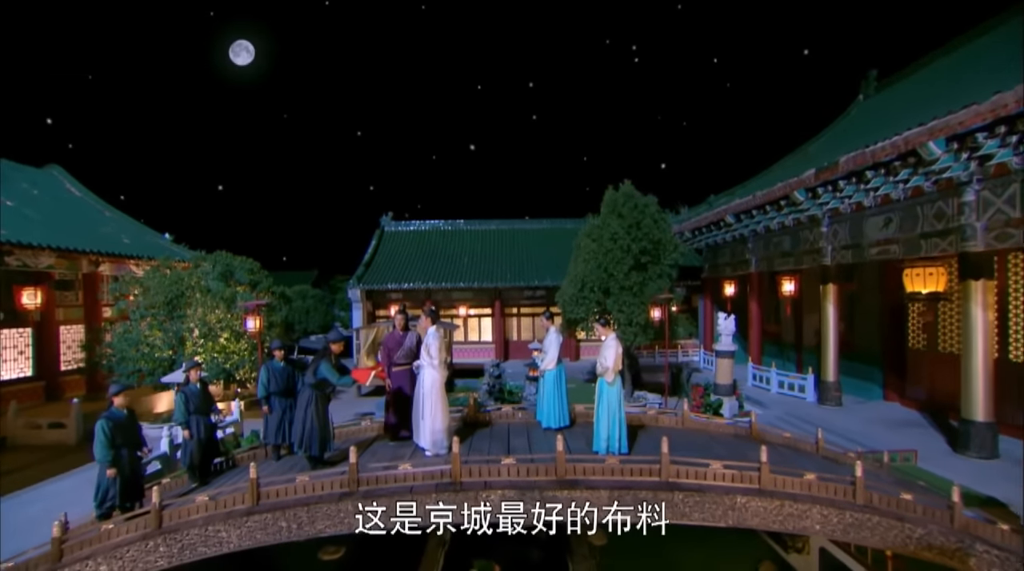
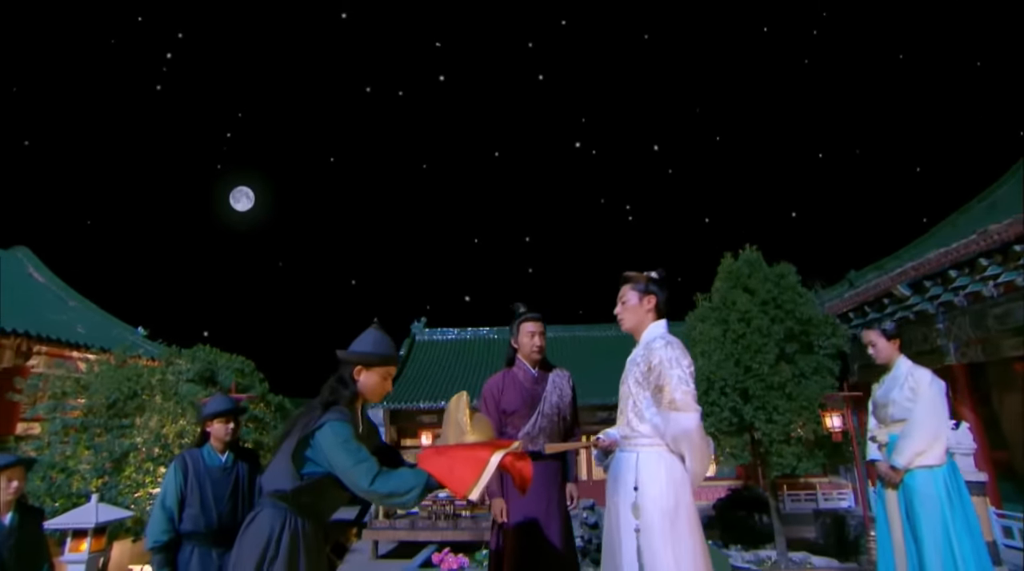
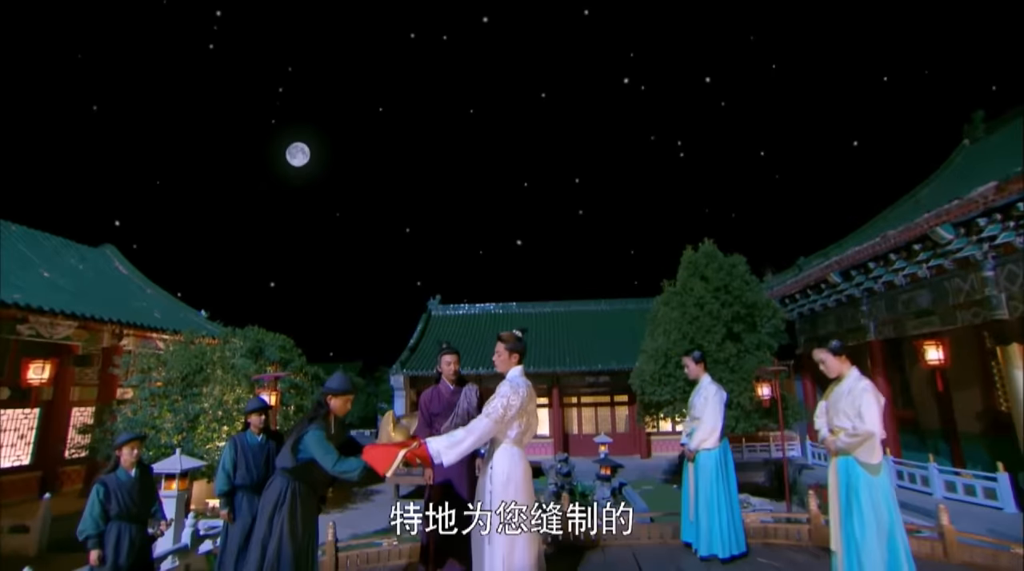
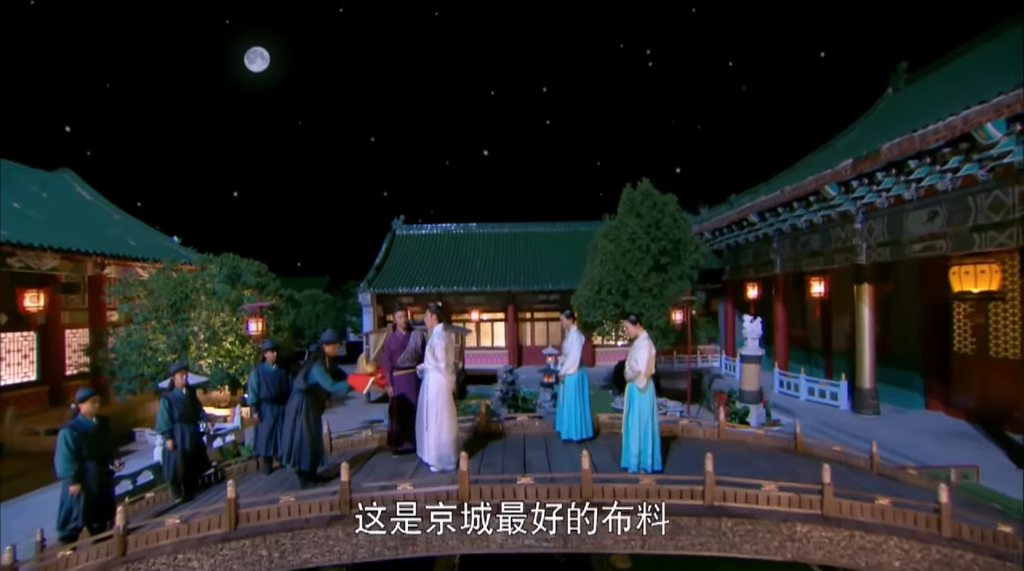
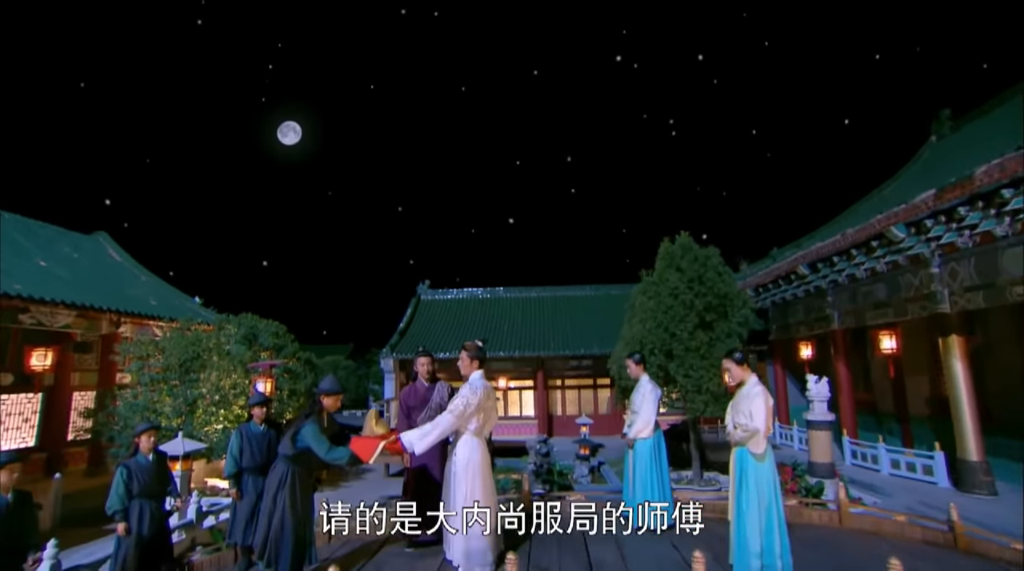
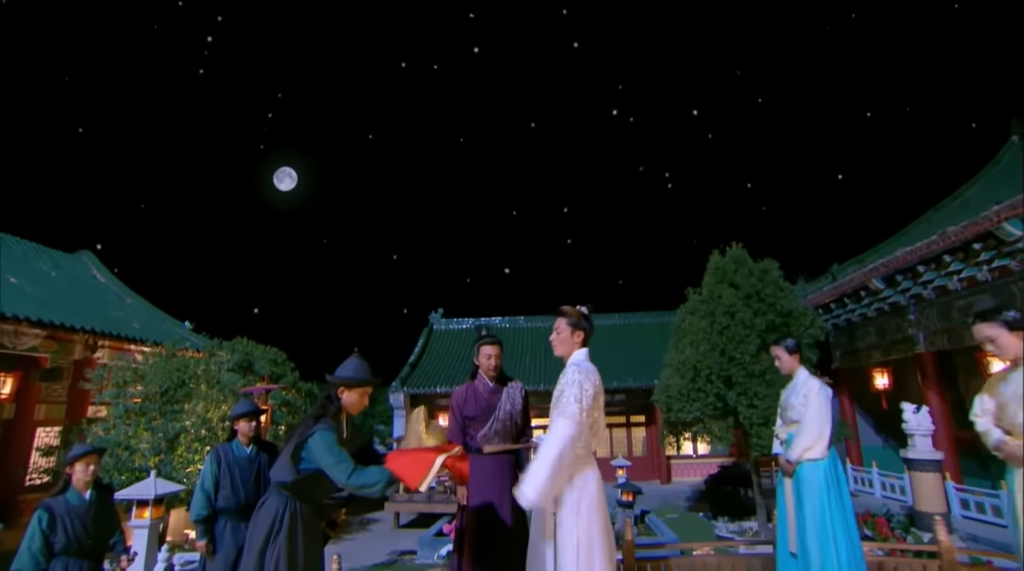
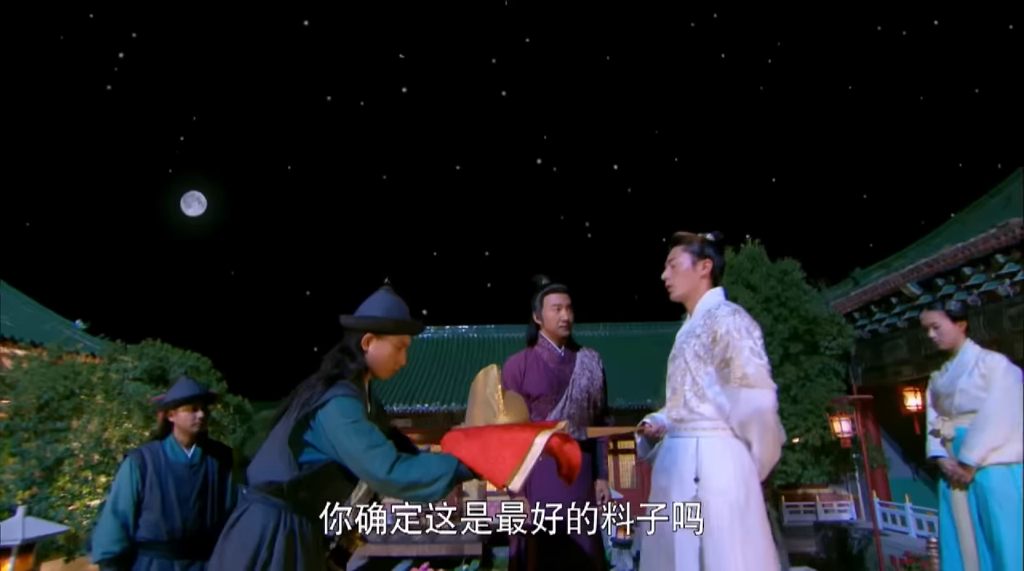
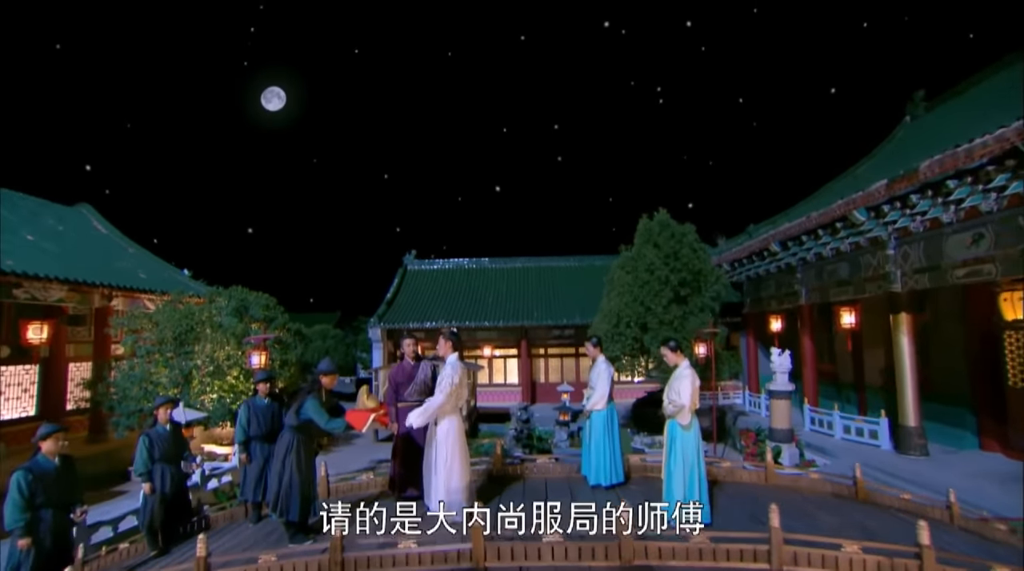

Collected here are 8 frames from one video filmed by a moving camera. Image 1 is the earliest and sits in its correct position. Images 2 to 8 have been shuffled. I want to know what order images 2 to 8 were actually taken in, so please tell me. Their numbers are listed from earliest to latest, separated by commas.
4, 8, 5, 3, 6, 2, 7
